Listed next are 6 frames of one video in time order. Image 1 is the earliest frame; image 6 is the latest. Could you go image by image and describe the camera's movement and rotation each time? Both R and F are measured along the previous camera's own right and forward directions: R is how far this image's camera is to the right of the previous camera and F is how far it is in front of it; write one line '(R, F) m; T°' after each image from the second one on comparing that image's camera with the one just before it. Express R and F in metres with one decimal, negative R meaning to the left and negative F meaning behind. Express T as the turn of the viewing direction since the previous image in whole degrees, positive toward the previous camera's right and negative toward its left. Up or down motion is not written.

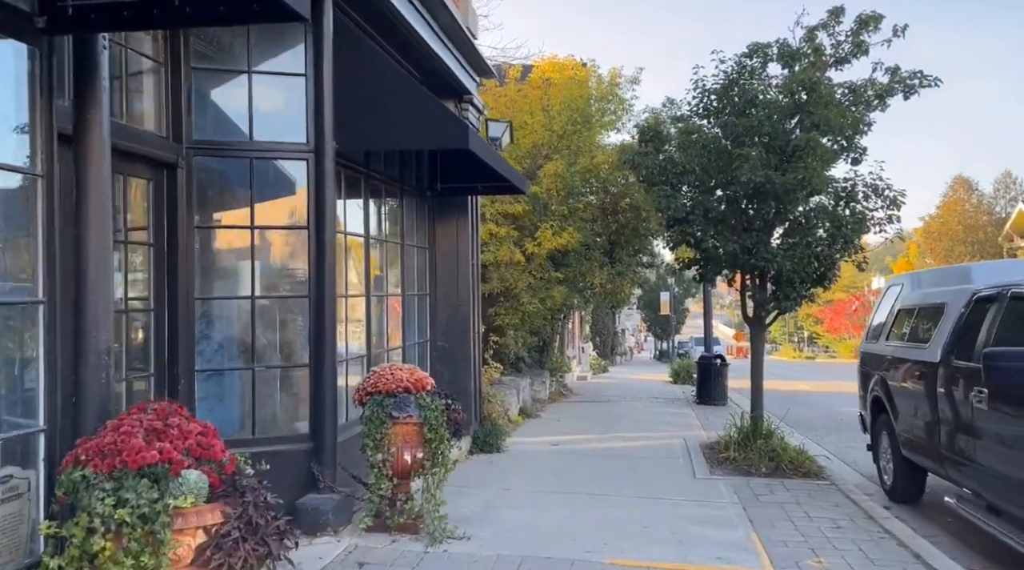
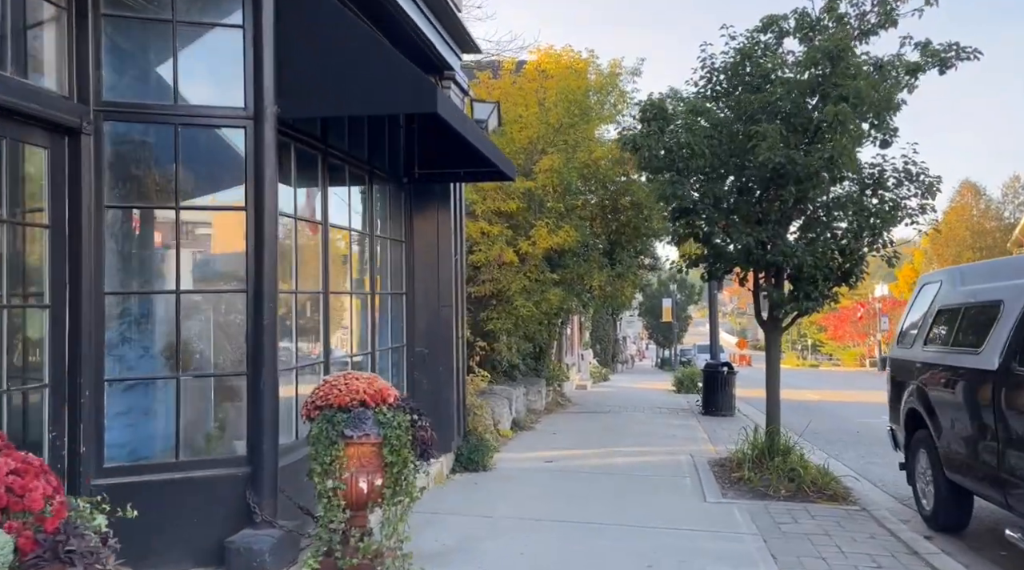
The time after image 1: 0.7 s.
(+0.1, +1.1) m; 0°
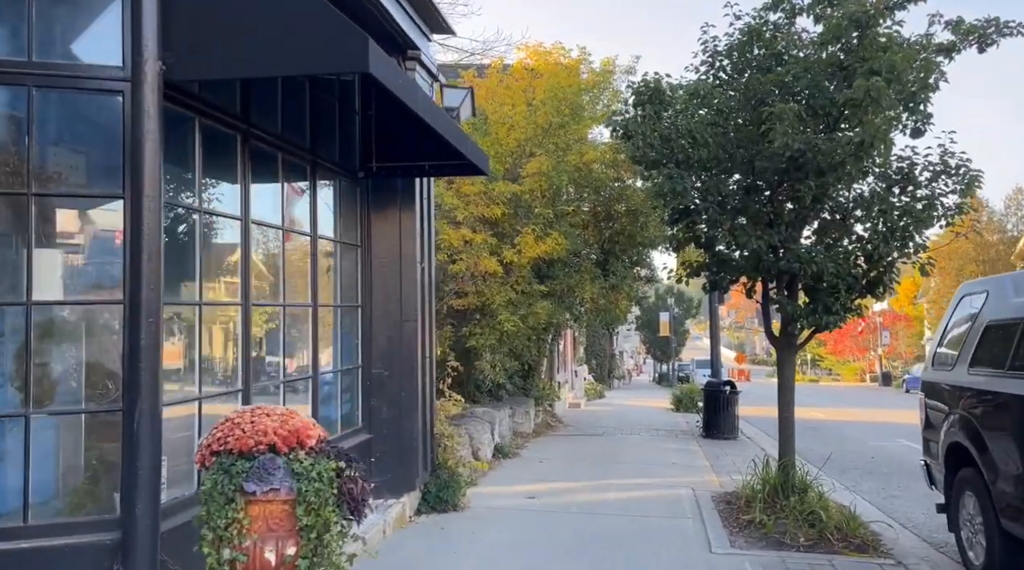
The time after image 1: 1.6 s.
(+0.2, +1.2) m; 0°
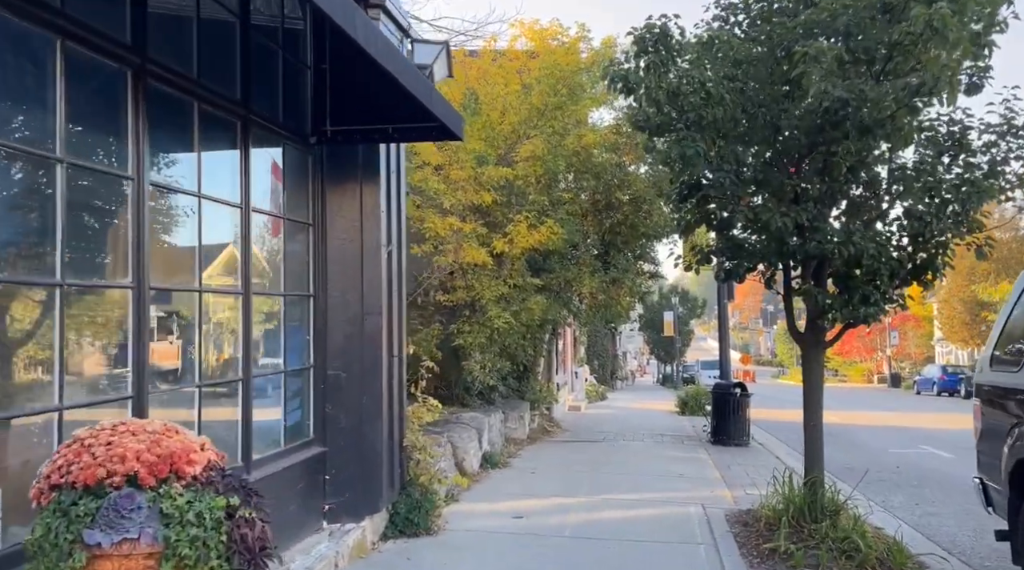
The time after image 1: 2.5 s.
(+0.2, +1.1) m; 0°
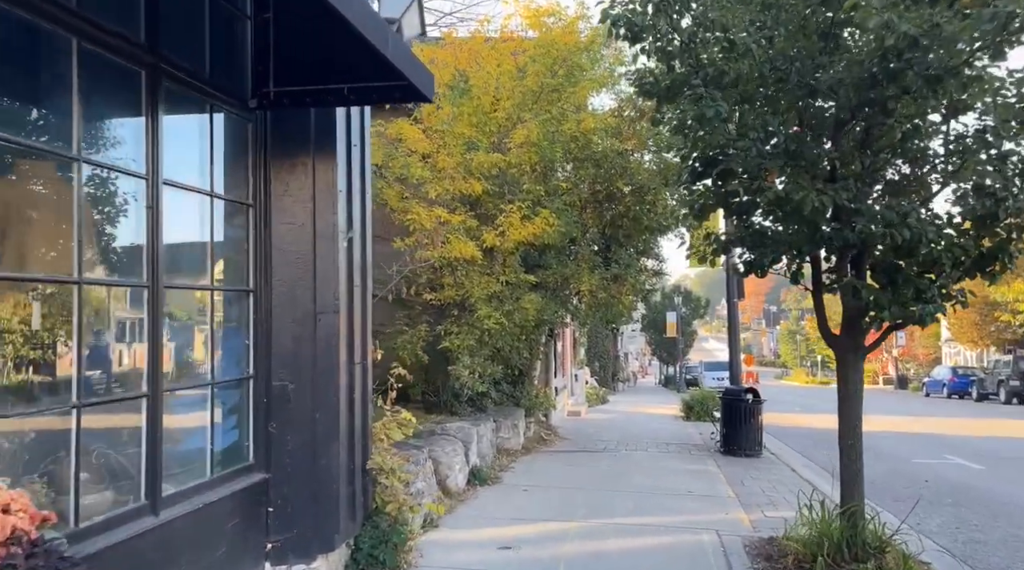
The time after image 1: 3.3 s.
(+0.1, +1.1) m; 0°
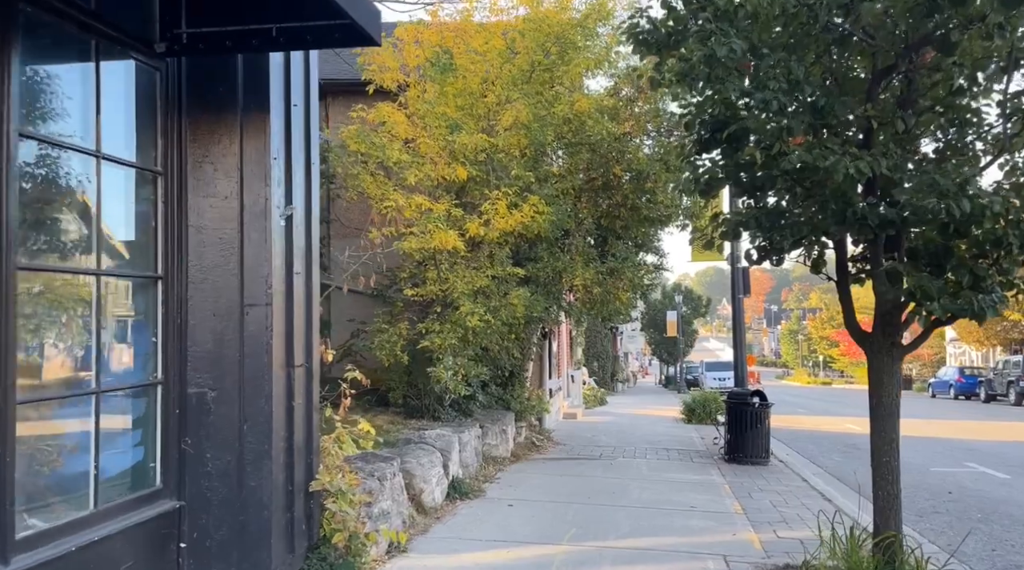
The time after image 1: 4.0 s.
(+0.2, +0.9) m; 0°
